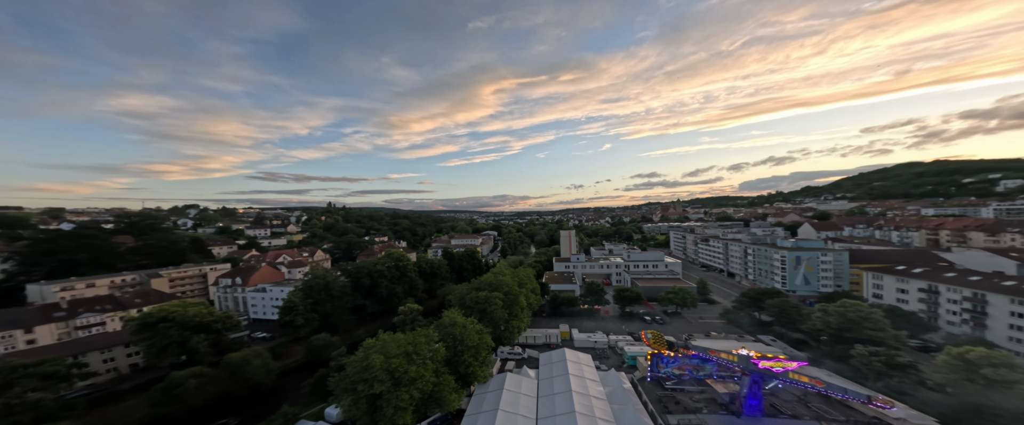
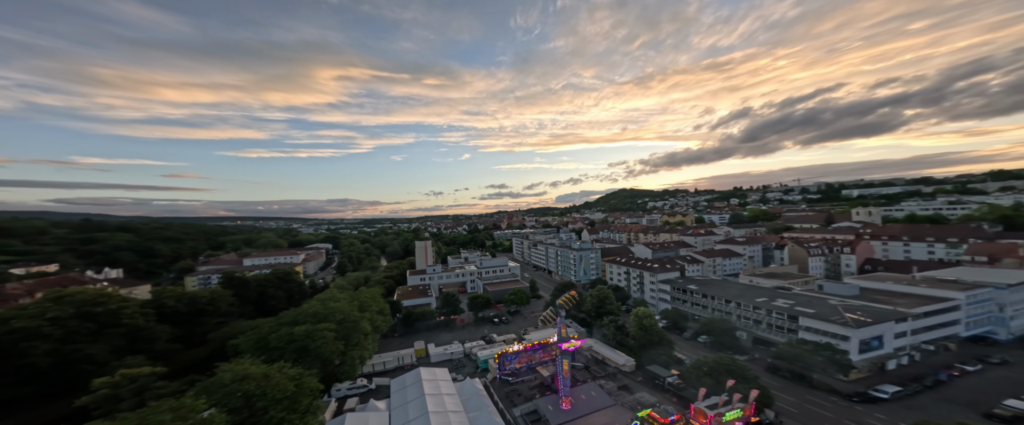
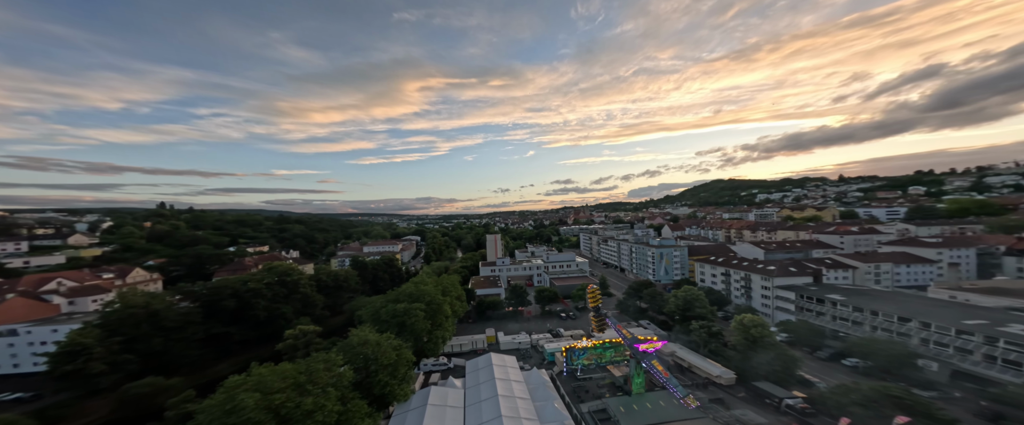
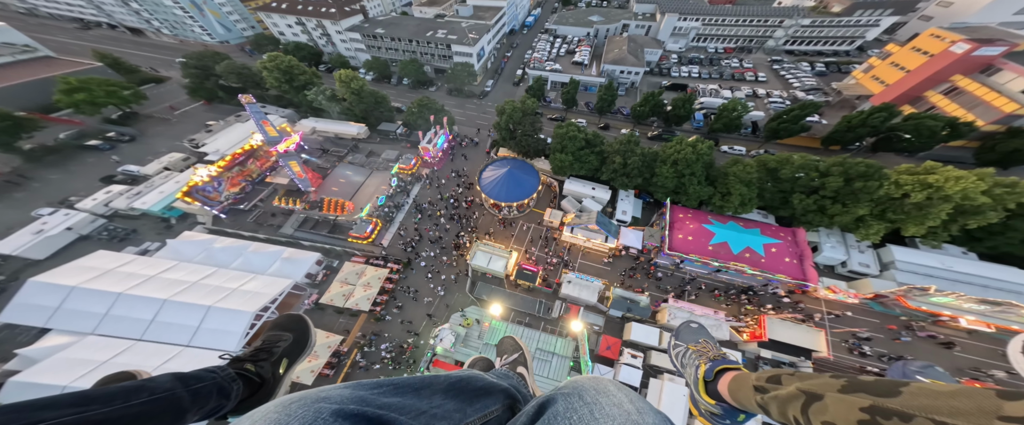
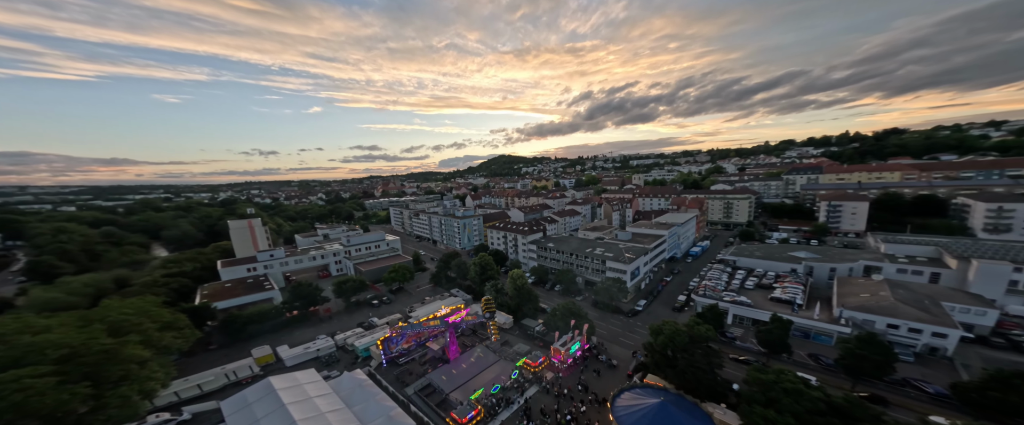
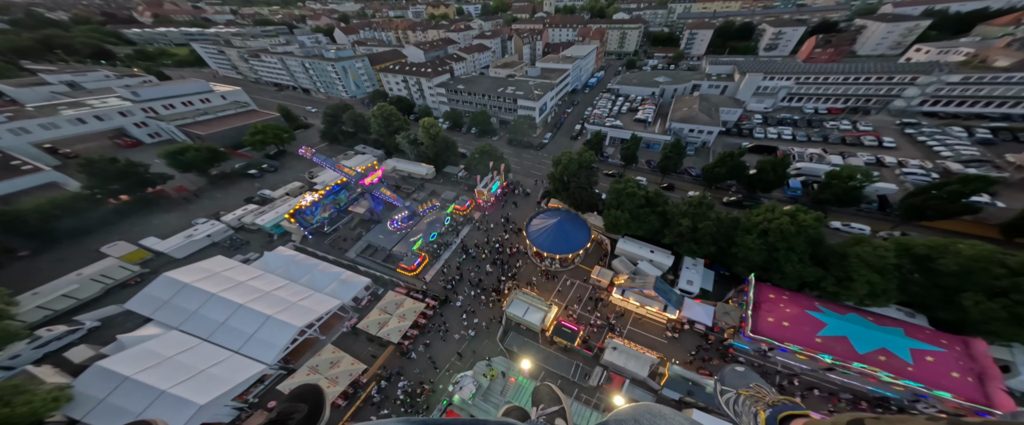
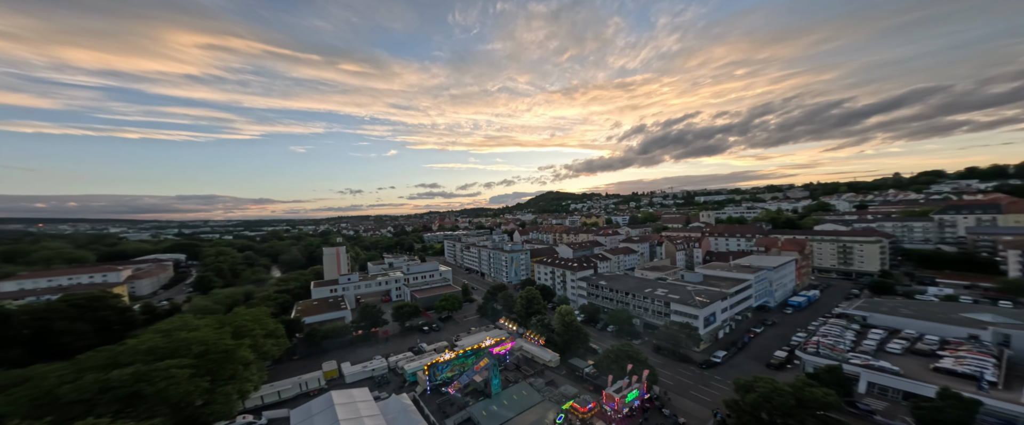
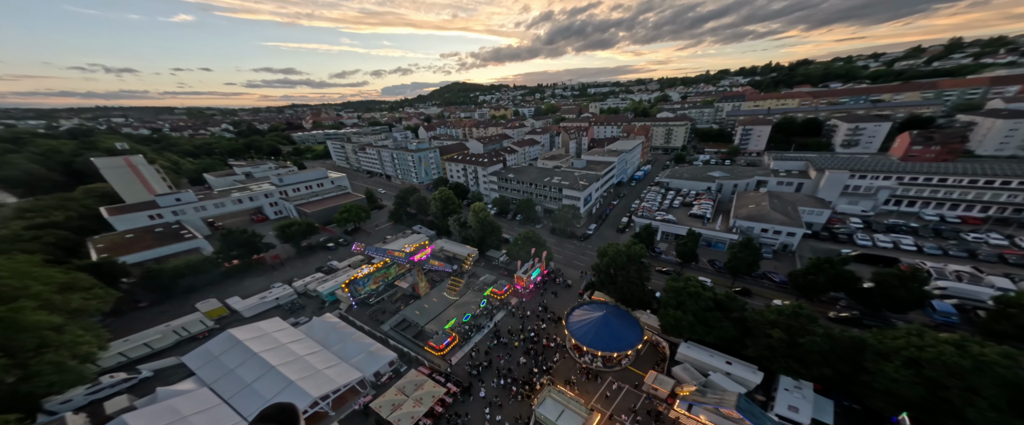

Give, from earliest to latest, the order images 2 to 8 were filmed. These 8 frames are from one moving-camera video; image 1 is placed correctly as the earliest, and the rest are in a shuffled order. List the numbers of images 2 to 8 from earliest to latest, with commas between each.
3, 2, 7, 5, 8, 6, 4
